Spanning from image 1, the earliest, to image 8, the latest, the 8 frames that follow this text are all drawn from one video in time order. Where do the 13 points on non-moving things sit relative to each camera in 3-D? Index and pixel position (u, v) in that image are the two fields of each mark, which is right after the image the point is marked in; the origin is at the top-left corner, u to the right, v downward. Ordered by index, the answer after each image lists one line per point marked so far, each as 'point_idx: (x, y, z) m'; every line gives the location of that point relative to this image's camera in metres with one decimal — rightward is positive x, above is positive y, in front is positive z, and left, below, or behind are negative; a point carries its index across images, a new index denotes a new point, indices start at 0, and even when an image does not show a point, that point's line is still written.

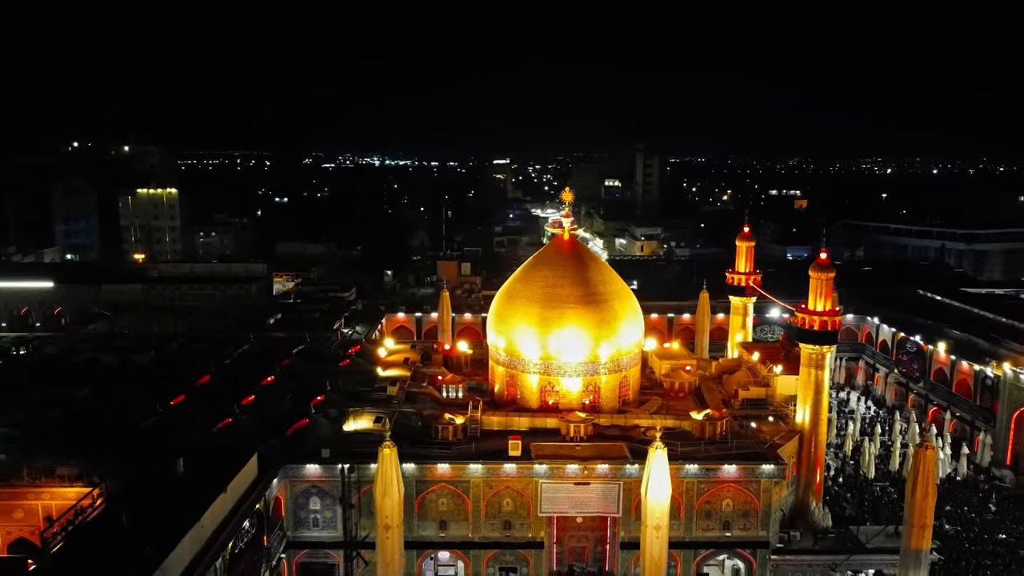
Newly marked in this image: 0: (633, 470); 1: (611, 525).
0: (+2.5, -3.8, +16.0) m
1: (+2.1, -5.0, +16.3) m
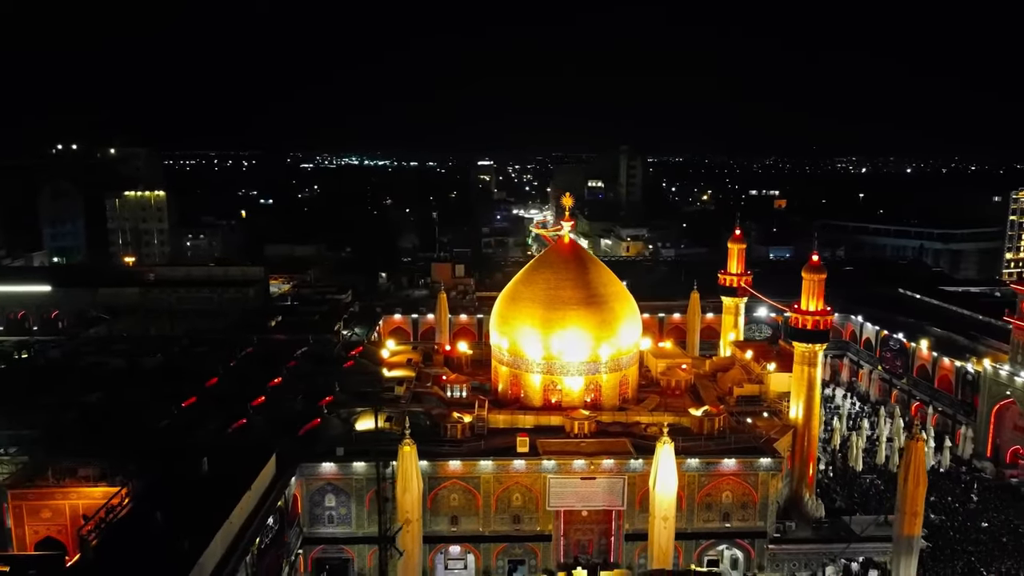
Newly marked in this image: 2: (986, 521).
0: (+2.7, -3.8, +16.7) m
1: (+2.3, -5.0, +16.9) m
2: (+11.7, -5.8, +19.2) m
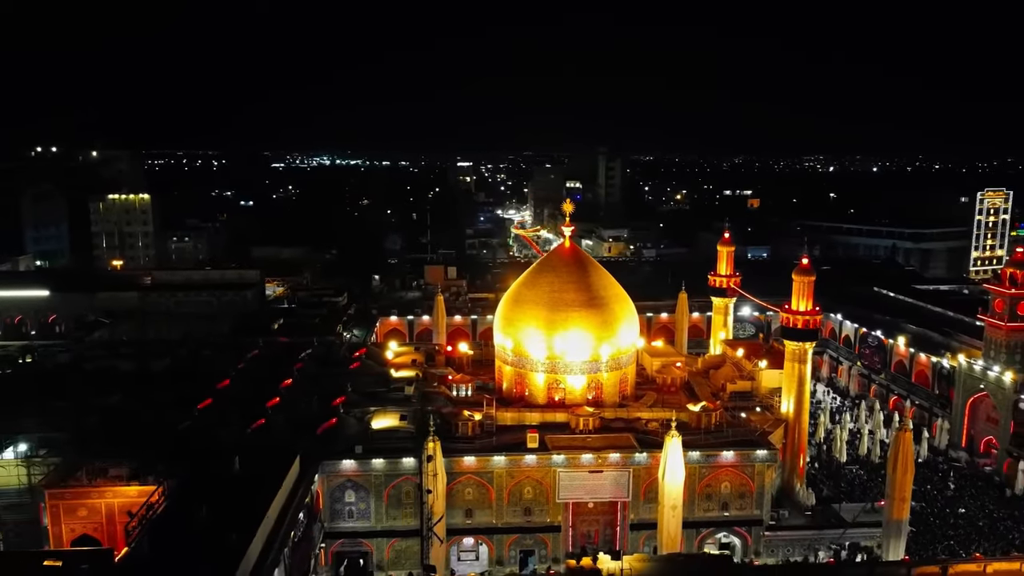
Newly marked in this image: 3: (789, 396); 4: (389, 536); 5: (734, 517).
0: (+3.0, -3.9, +17.6) m
1: (+2.5, -5.1, +17.9) m
2: (+11.9, -5.8, +20.5) m
3: (+7.0, -2.7, +19.7) m
4: (-2.7, -5.5, +17.1) m
5: (+5.2, -5.4, +18.2) m
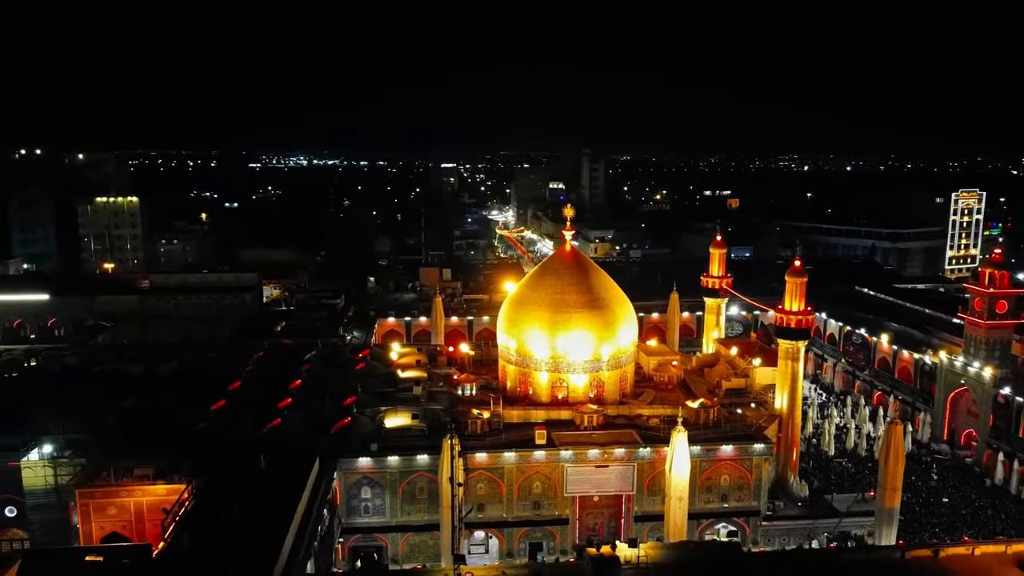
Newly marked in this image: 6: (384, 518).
0: (+3.2, -3.9, +18.4) m
1: (+2.7, -5.1, +18.6) m
2: (+12.0, -5.8, +21.5) m
3: (+7.2, -2.8, +20.6) m
4: (-2.5, -5.6, +17.7) m
5: (+5.4, -5.4, +19.1) m
6: (-3.0, -5.3, +17.9) m
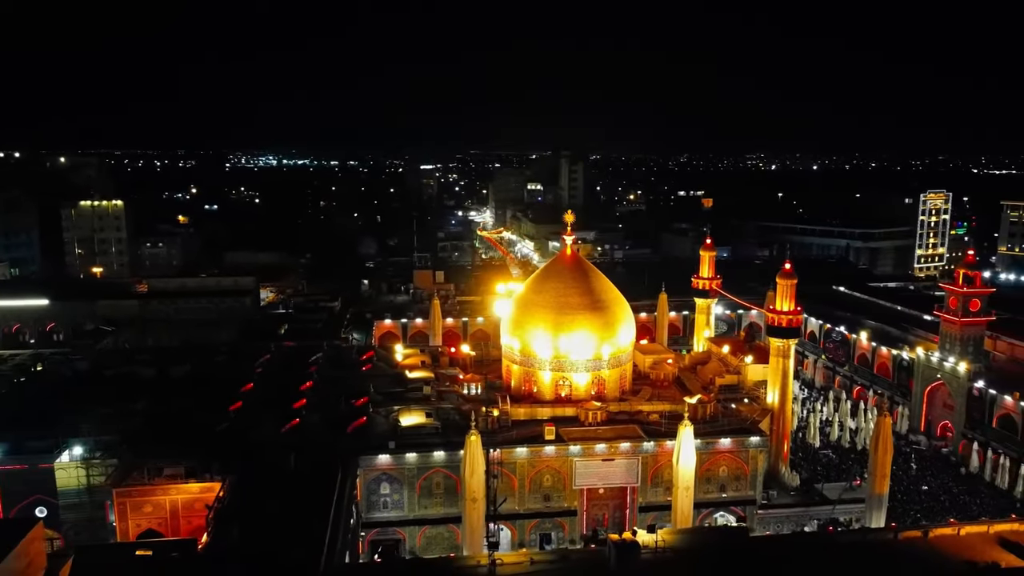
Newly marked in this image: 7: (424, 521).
0: (+3.4, -4.0, +19.4) m
1: (+3.0, -5.2, +19.7) m
2: (+12.2, -5.8, +22.8) m
3: (+7.3, -2.8, +21.7) m
4: (-2.2, -5.7, +18.6) m
5: (+5.7, -5.5, +20.2) m
6: (-2.7, -5.4, +18.7) m
7: (-2.1, -5.6, +18.6) m
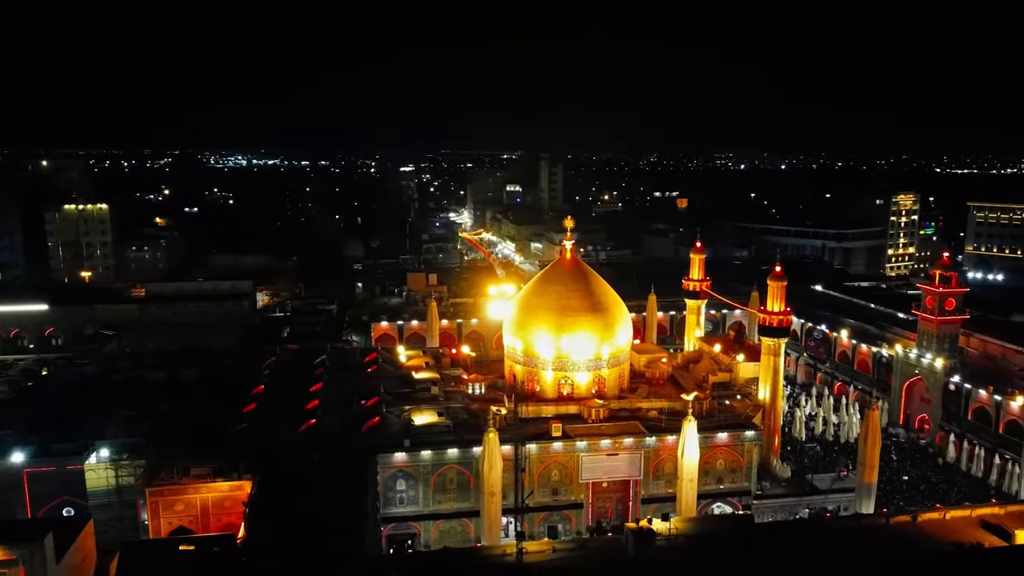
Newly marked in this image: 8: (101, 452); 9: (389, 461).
0: (+3.7, -4.1, +20.4) m
1: (+3.2, -5.3, +20.6) m
2: (+12.3, -5.8, +24.2) m
3: (+7.5, -2.8, +22.9) m
4: (-1.9, -5.8, +19.4) m
5: (+5.9, -5.5, +21.3) m
6: (-2.4, -5.5, +19.5) m
7: (-1.8, -5.7, +19.4) m
8: (-9.4, -3.7, +17.6) m
9: (-3.0, -4.3, +19.1) m
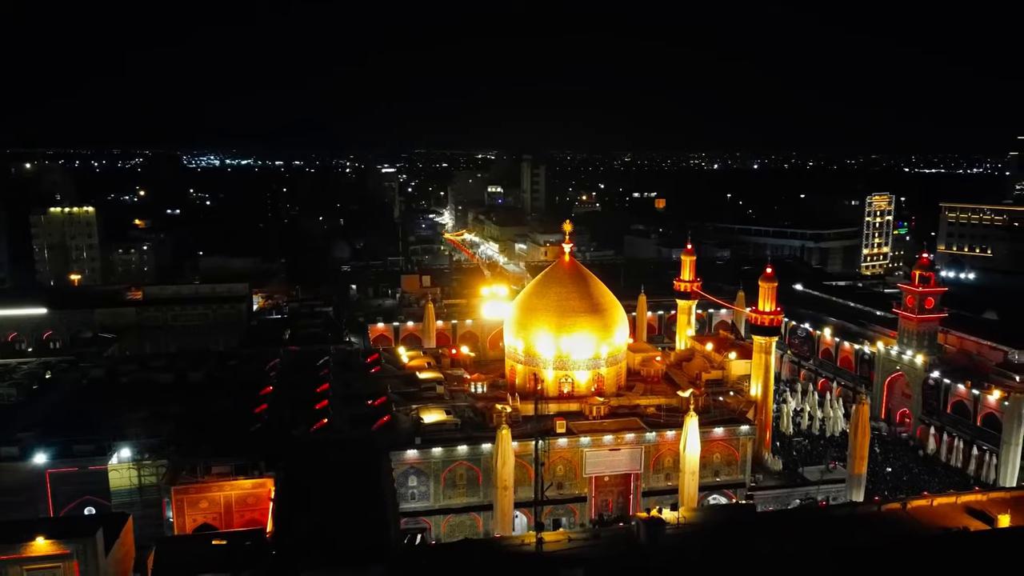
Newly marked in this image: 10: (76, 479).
0: (+3.8, -4.1, +21.3) m
1: (+3.4, -5.3, +21.5) m
2: (+12.4, -5.8, +25.3) m
3: (+7.6, -2.9, +23.9) m
4: (-1.7, -5.8, +20.1) m
5: (+6.1, -5.6, +22.2) m
6: (-2.2, -5.6, +20.2) m
7: (-1.6, -5.8, +20.1) m
8: (-9.1, -3.8, +18.1) m
9: (-2.8, -4.3, +19.8) m
10: (-10.0, -4.4, +17.8) m
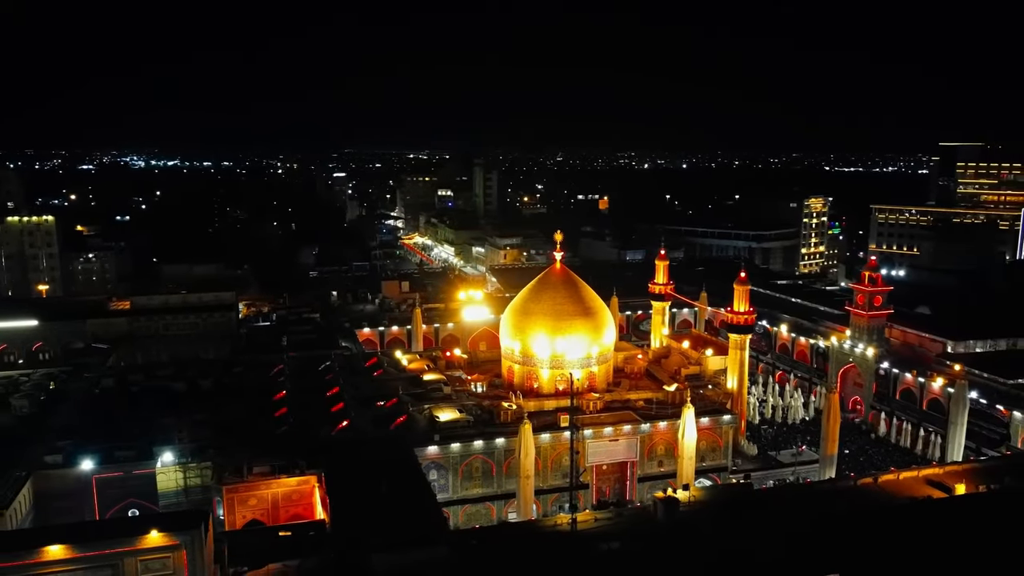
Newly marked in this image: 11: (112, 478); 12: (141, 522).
0: (+4.0, -4.2, +23.5) m
1: (+3.6, -5.5, +23.6) m
2: (+12.3, -5.8, +28.1) m
3: (+7.5, -3.0, +26.3) m
4: (-1.3, -6.1, +21.8) m
5: (+6.2, -5.7, +24.6) m
6: (-1.8, -5.8, +21.8) m
7: (-1.3, -6.0, +21.8) m
8: (-8.6, -4.2, +19.2) m
9: (-2.5, -4.6, +21.4) m
10: (-9.5, -4.7, +18.8) m
11: (-9.6, -4.6, +18.8) m
12: (-6.4, -4.0, +13.3) m
